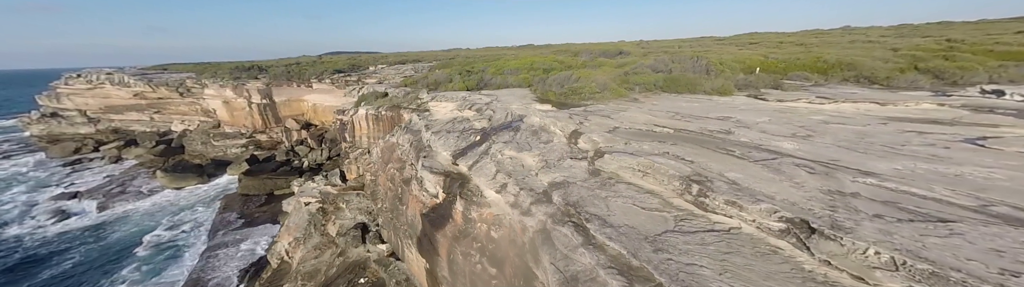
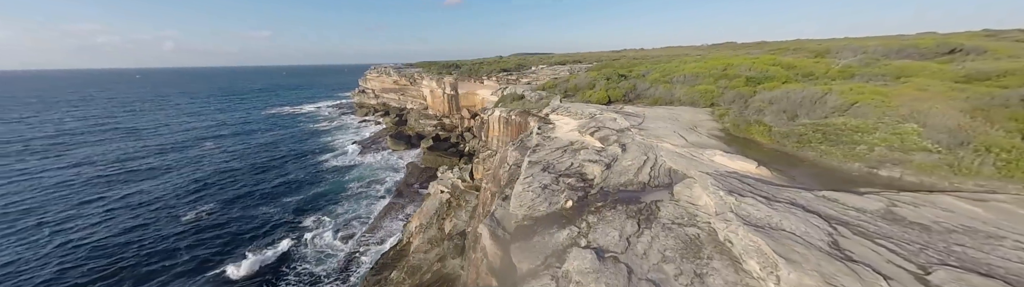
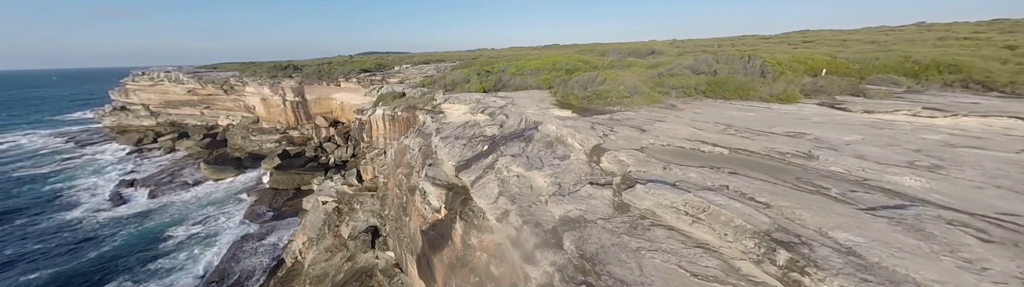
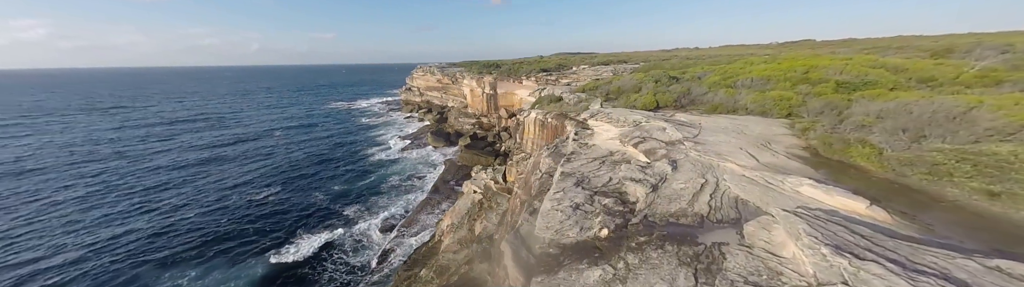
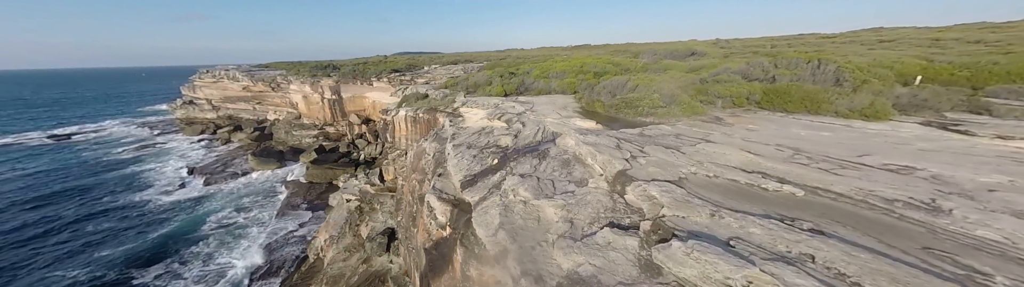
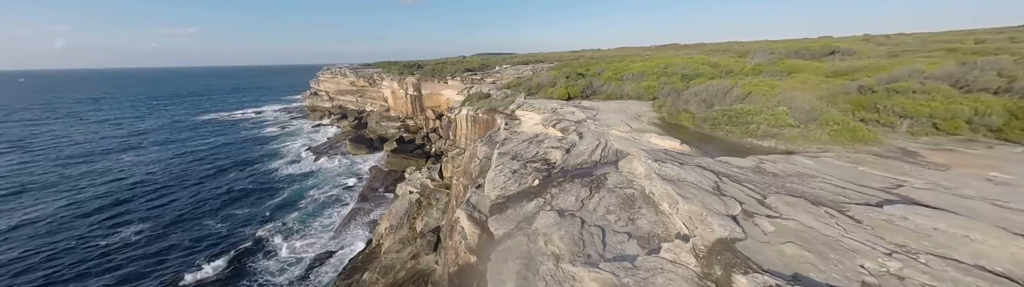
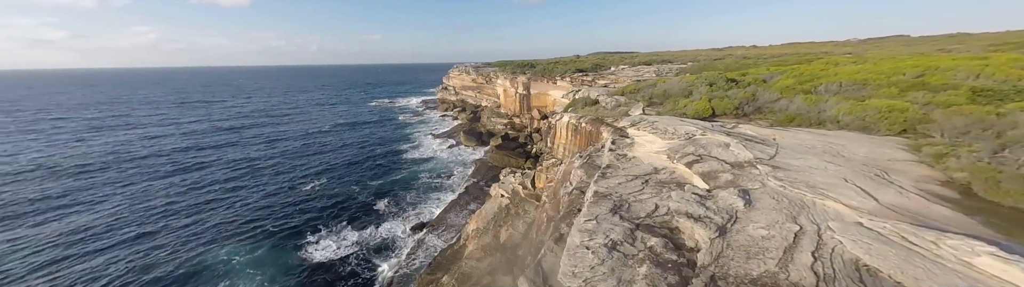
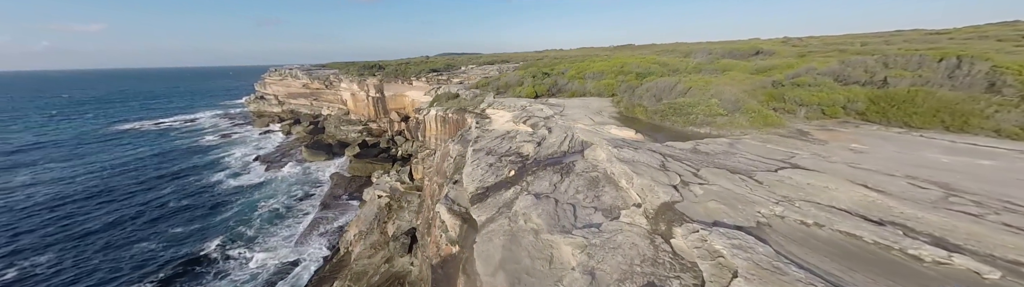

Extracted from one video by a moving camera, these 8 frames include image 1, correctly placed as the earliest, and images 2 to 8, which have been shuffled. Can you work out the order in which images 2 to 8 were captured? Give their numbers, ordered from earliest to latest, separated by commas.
3, 5, 8, 6, 2, 4, 7
